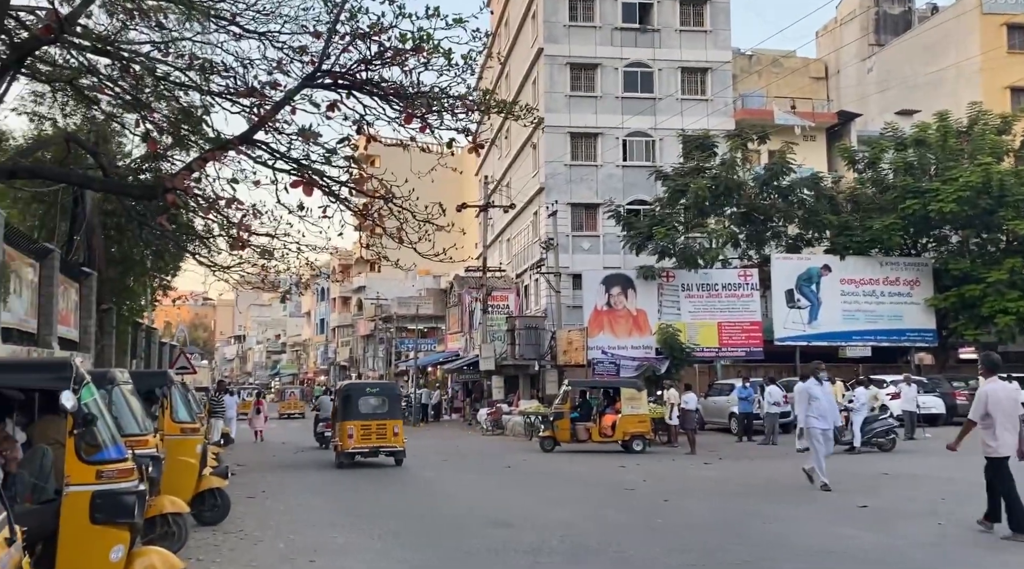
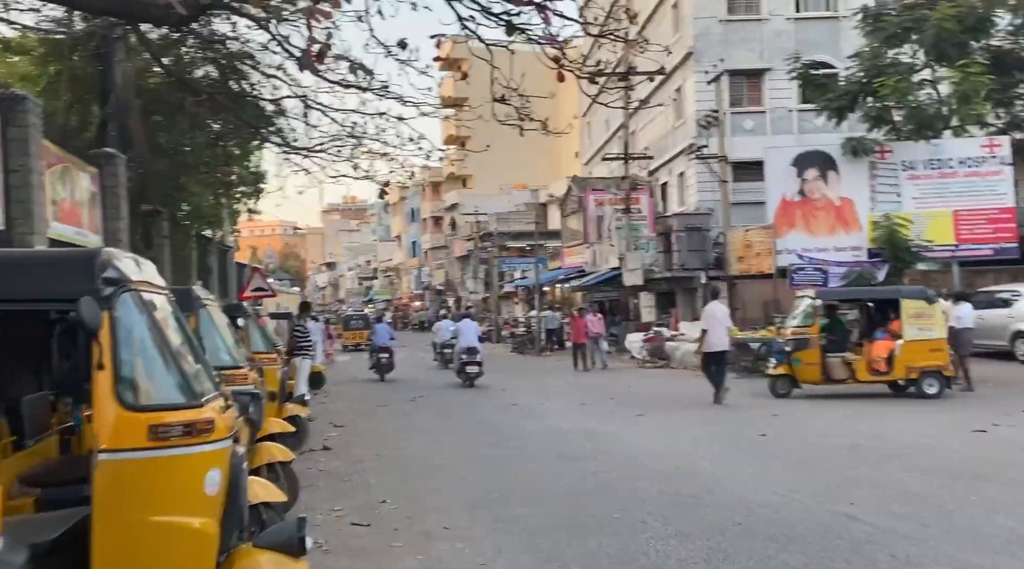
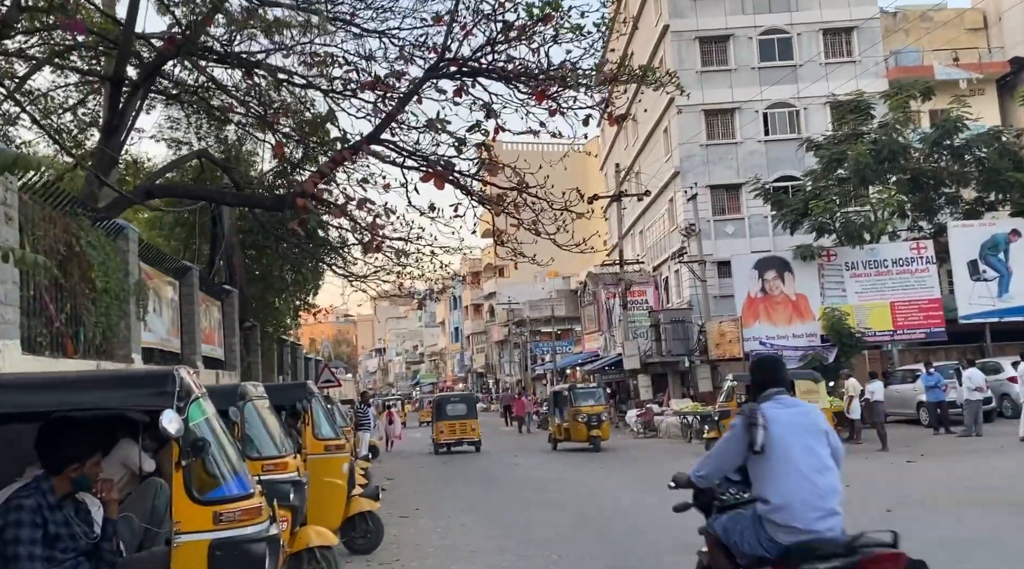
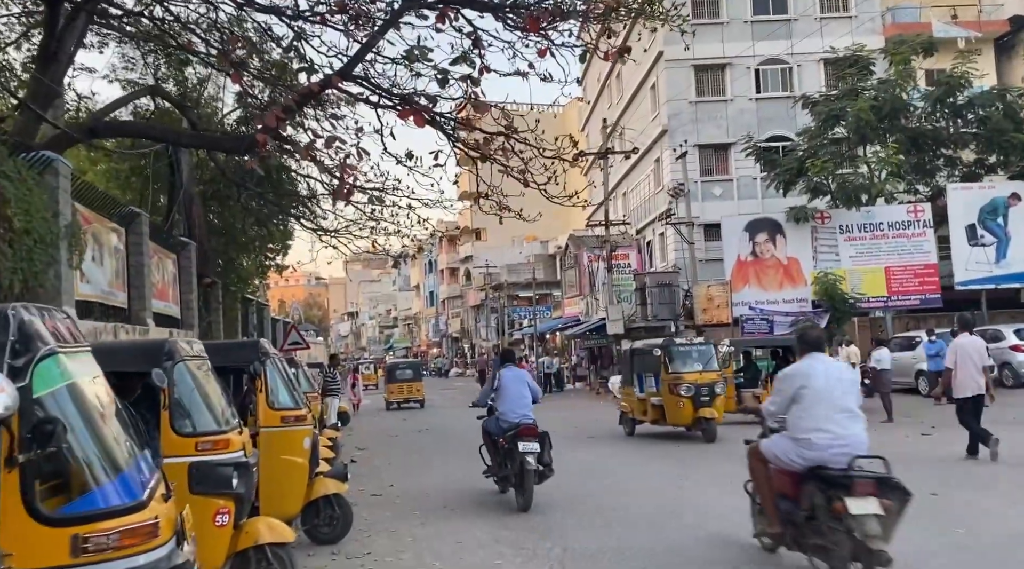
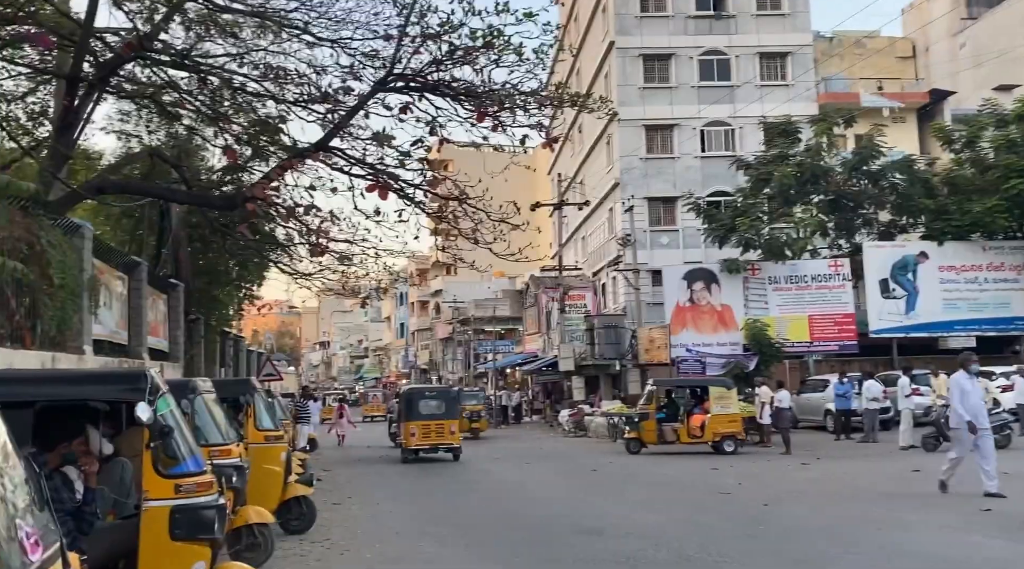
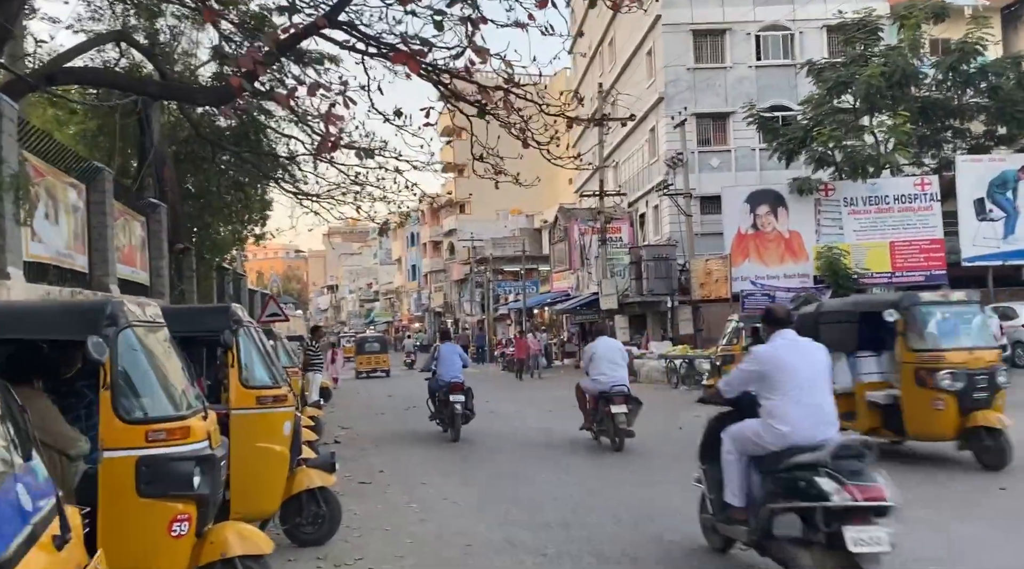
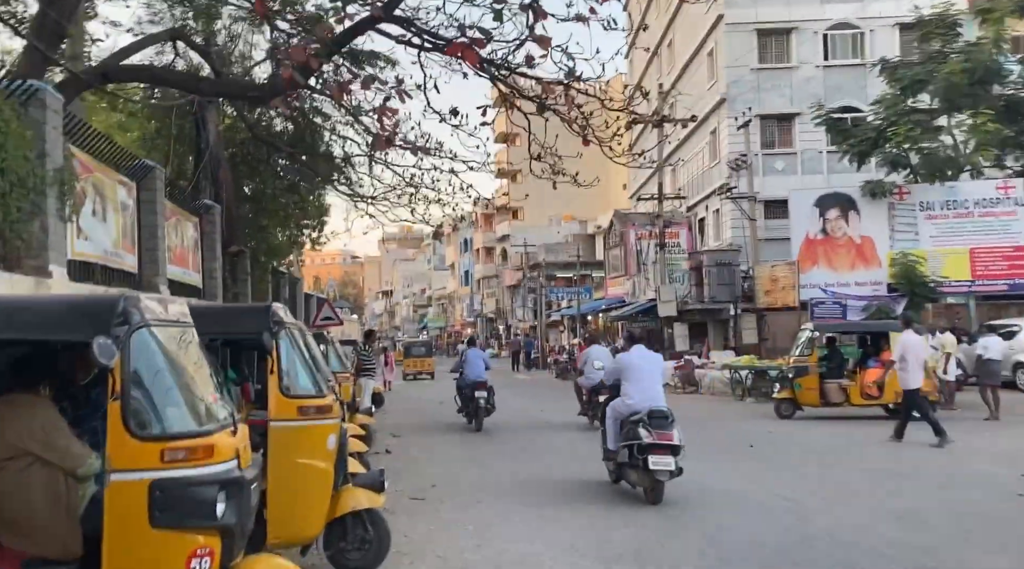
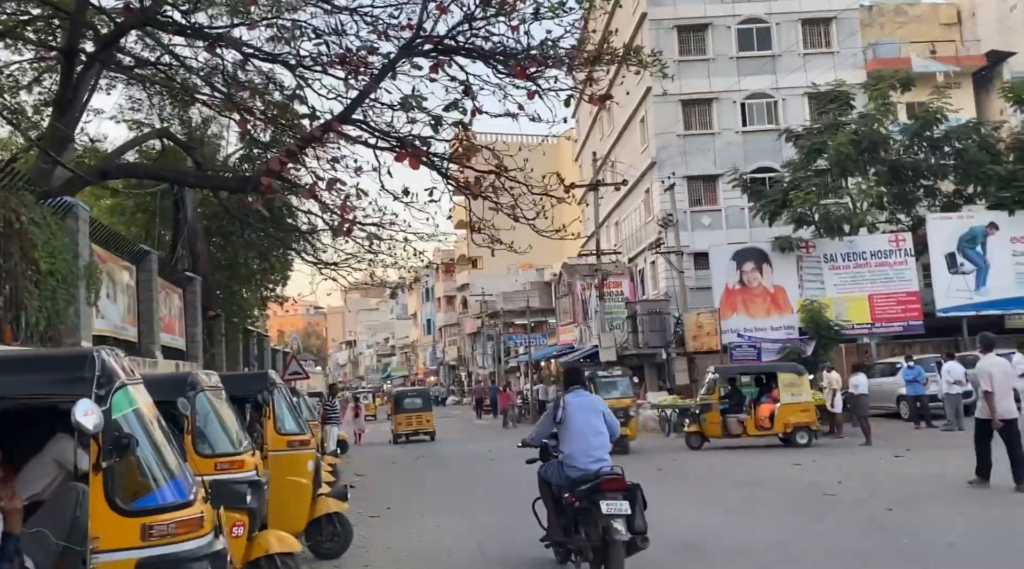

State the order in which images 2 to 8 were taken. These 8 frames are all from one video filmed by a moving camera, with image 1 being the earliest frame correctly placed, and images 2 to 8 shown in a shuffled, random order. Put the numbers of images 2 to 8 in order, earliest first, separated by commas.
5, 3, 8, 4, 6, 7, 2
